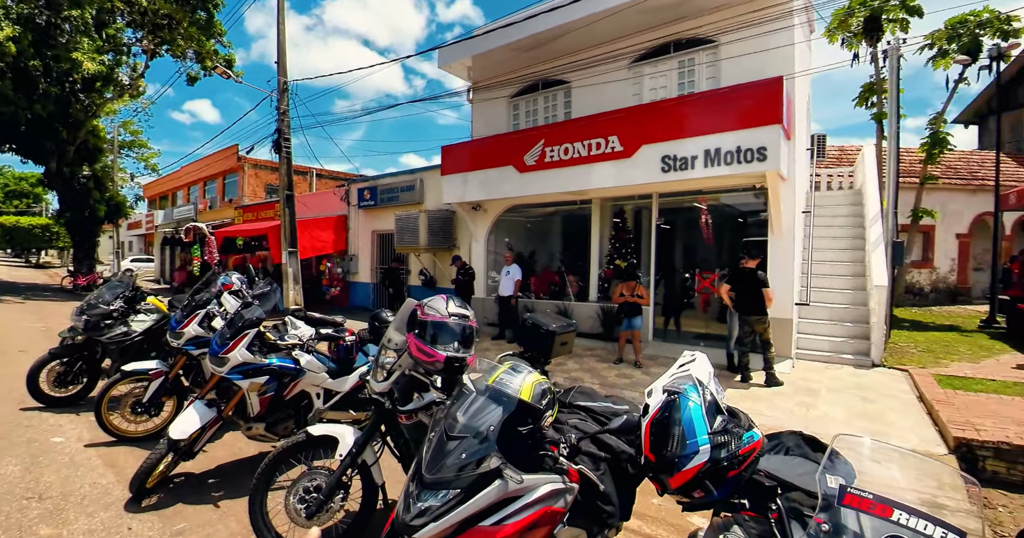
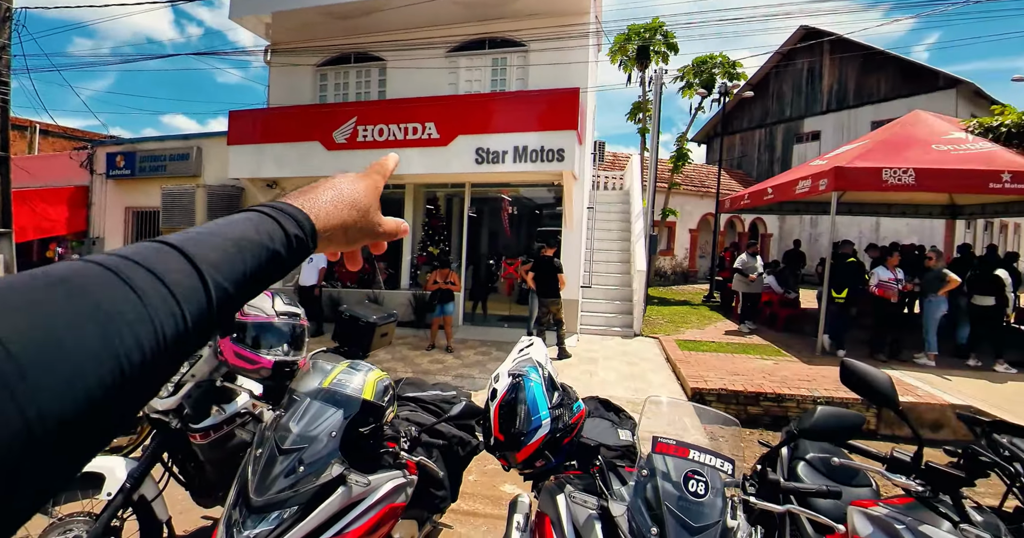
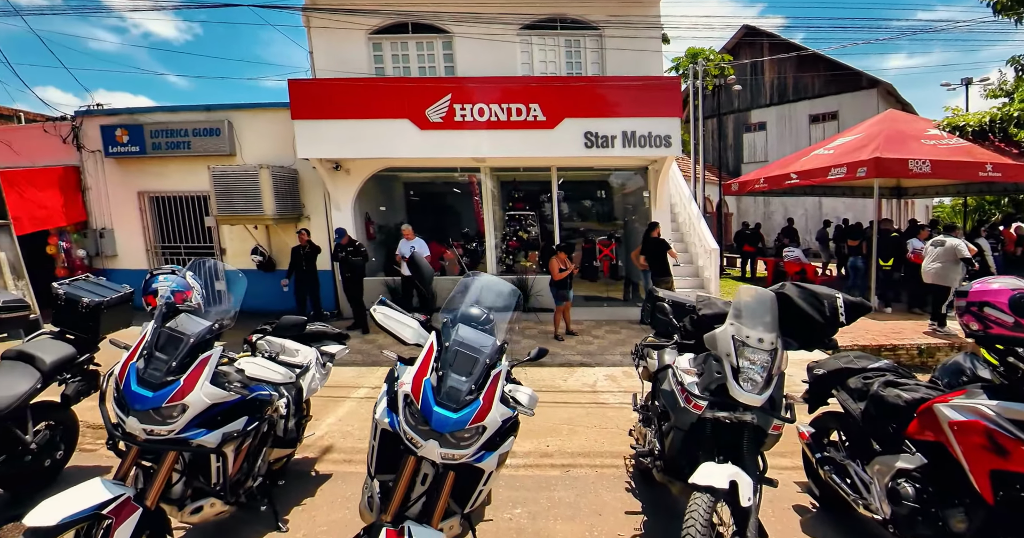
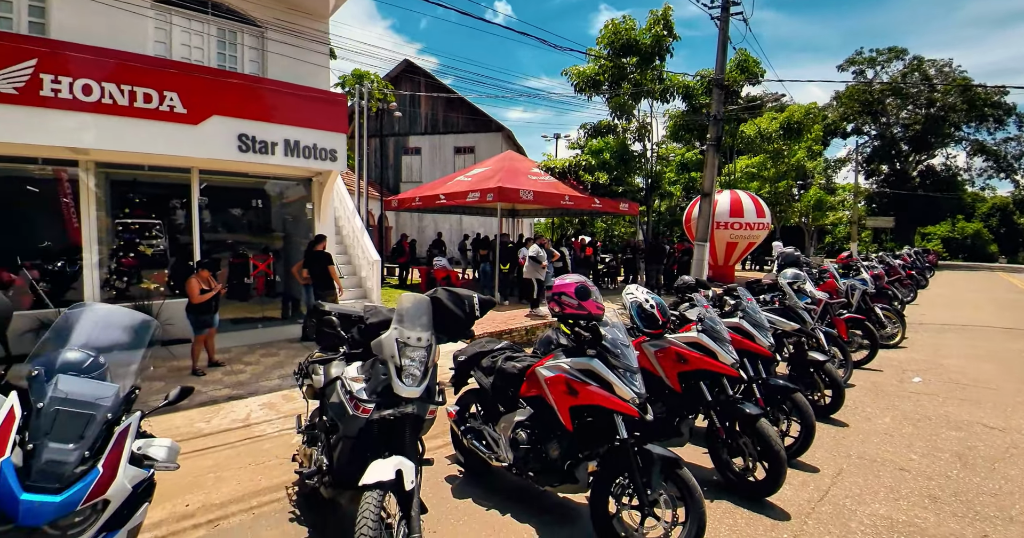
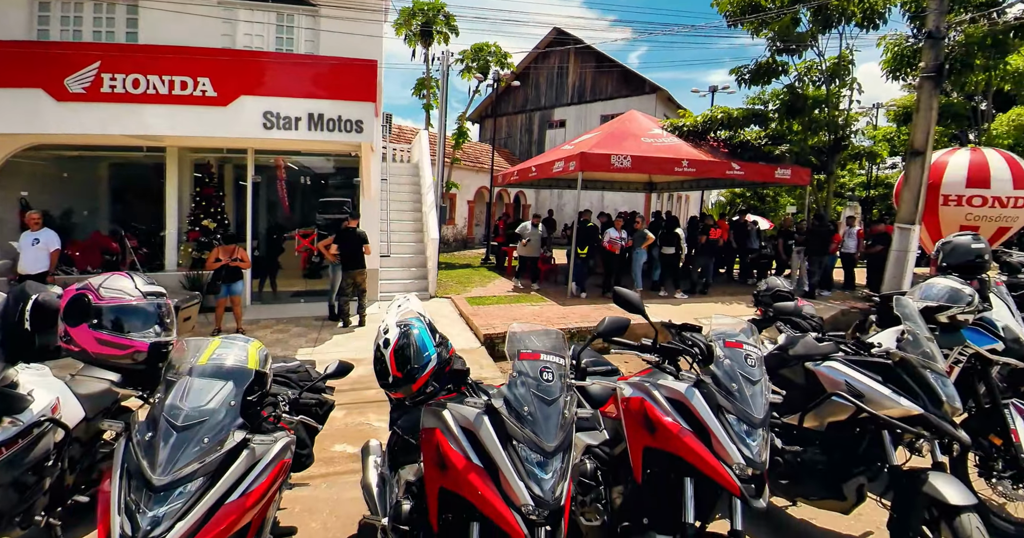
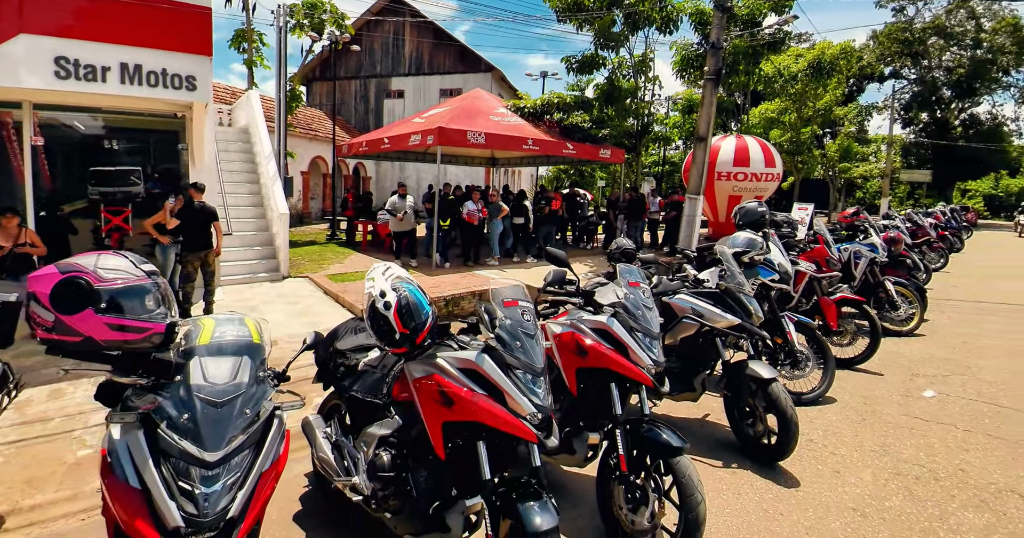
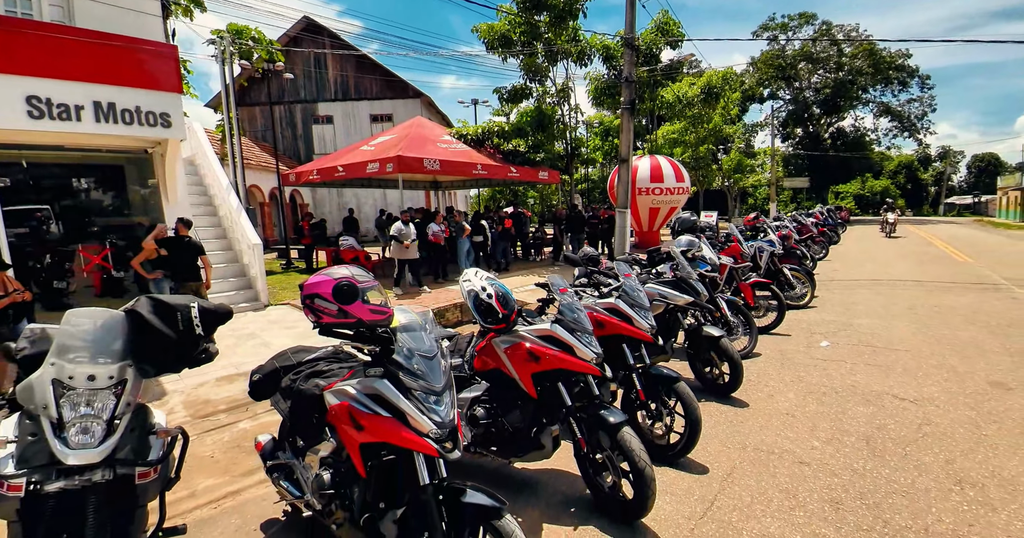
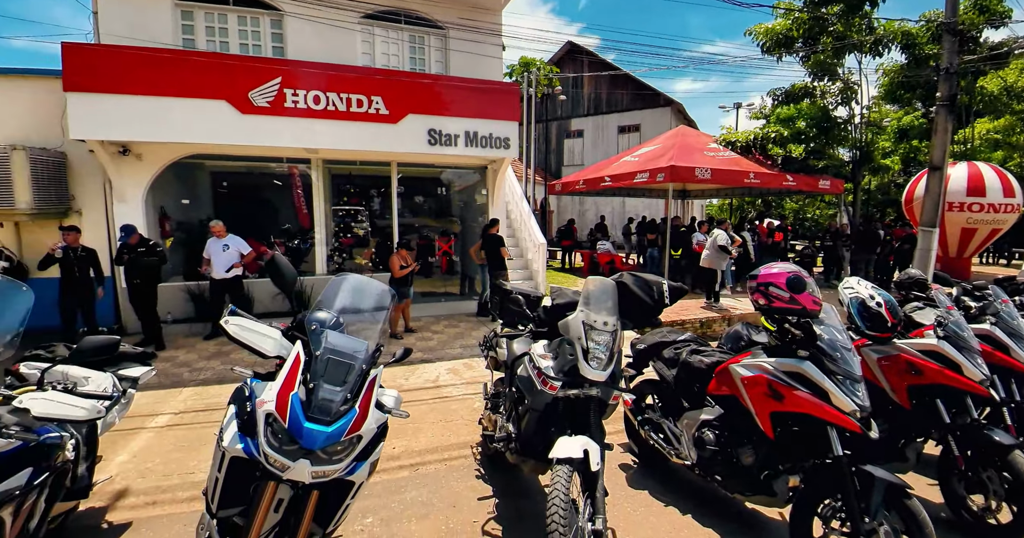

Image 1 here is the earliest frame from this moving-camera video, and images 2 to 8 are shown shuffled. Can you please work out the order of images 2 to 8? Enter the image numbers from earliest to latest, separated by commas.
2, 5, 6, 7, 4, 8, 3
